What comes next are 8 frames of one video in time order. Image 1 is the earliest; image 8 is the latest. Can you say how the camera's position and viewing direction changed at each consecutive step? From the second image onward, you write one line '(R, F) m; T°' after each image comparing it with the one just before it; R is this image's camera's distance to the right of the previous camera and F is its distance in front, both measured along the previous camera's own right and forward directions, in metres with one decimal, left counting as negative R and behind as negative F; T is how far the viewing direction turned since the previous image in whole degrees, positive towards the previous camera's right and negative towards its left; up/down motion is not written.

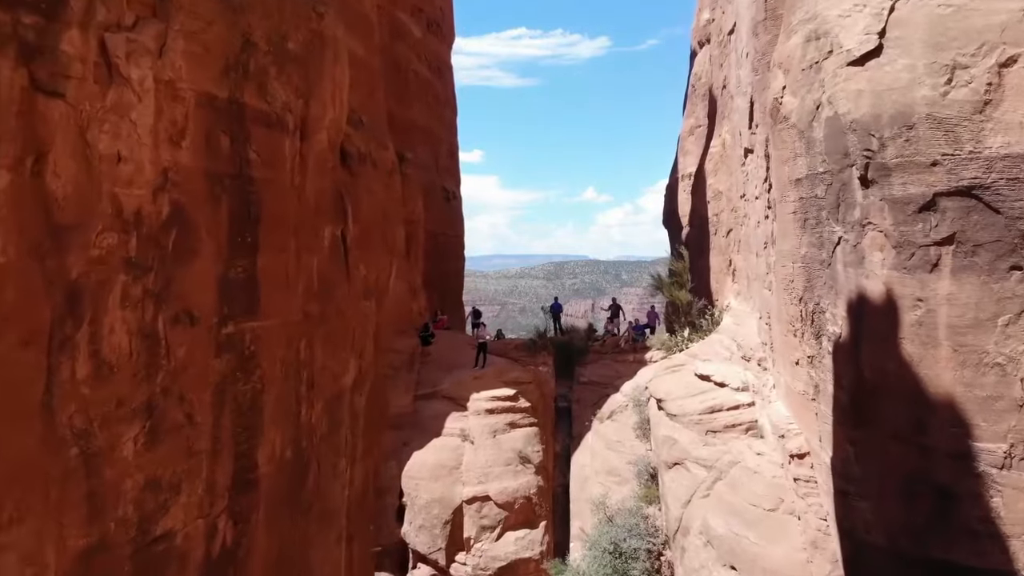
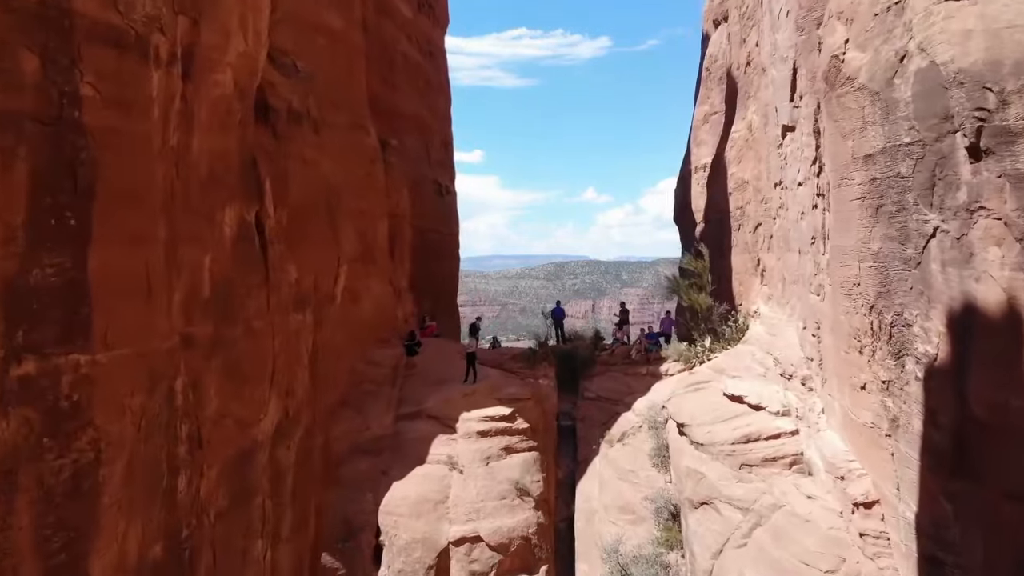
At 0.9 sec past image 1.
(+0.1, +2.0) m; 0°
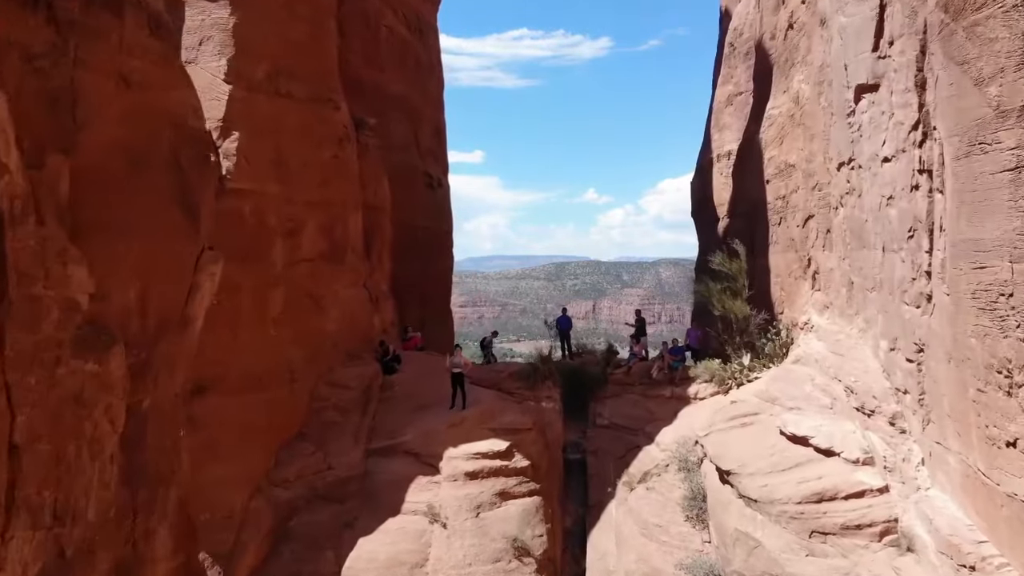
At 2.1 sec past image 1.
(0.0, +2.3) m; 0°
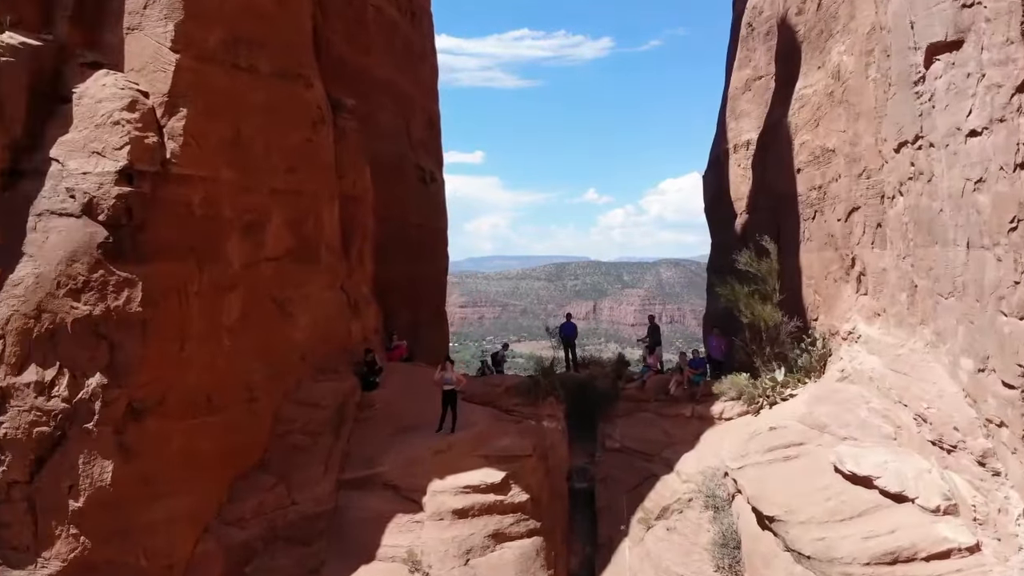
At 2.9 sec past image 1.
(0.0, +1.5) m; 0°
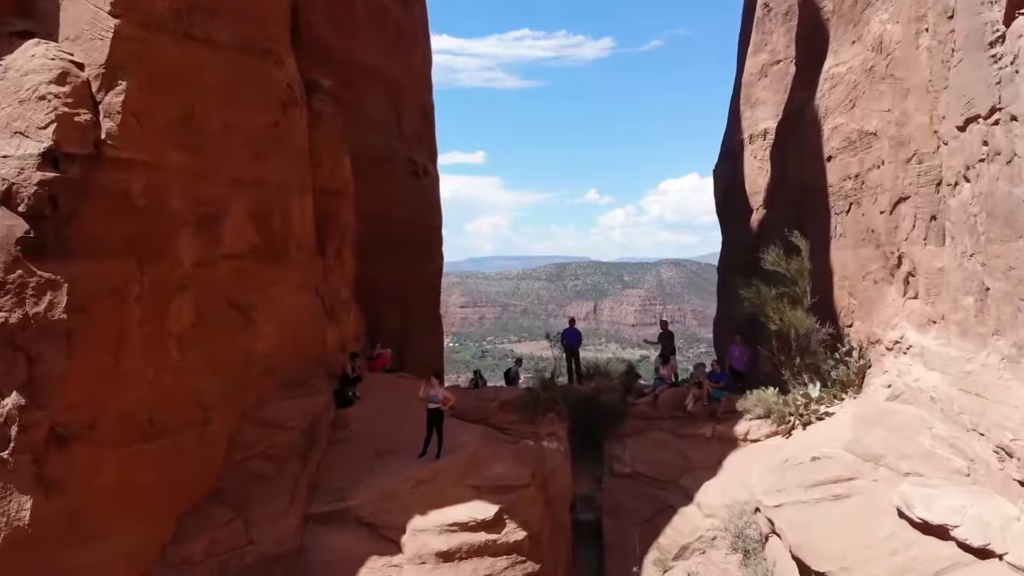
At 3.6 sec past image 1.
(0.0, +1.2) m; 0°
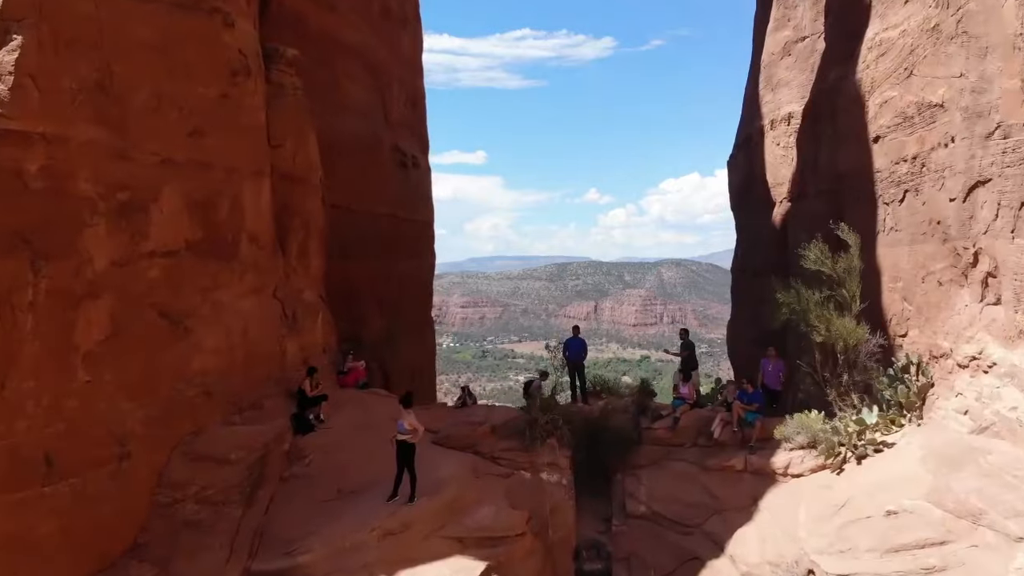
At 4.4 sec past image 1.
(+0.1, +1.4) m; 0°
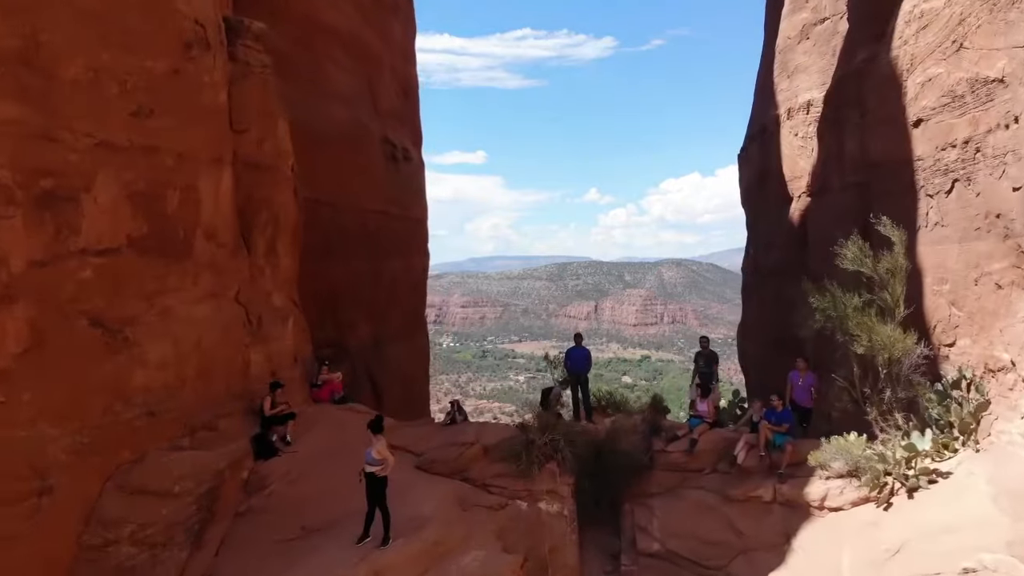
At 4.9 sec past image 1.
(0.0, +0.9) m; 0°
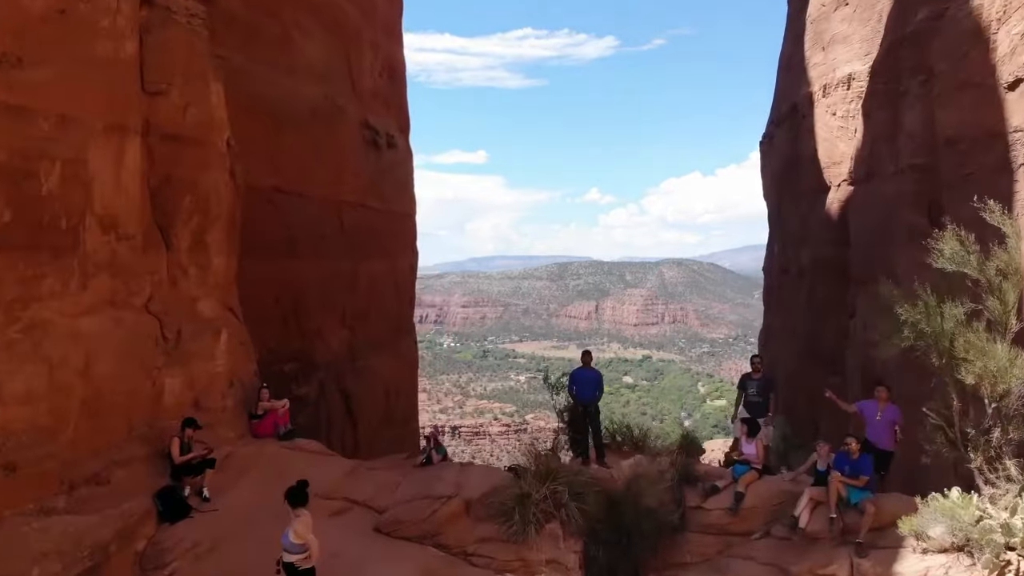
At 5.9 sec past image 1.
(+0.1, +1.6) m; 0°
